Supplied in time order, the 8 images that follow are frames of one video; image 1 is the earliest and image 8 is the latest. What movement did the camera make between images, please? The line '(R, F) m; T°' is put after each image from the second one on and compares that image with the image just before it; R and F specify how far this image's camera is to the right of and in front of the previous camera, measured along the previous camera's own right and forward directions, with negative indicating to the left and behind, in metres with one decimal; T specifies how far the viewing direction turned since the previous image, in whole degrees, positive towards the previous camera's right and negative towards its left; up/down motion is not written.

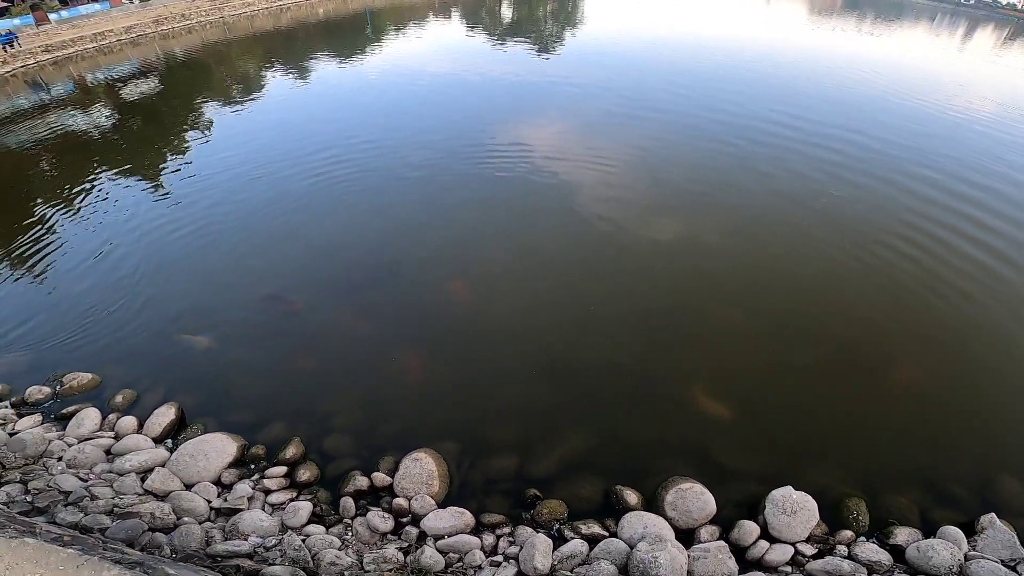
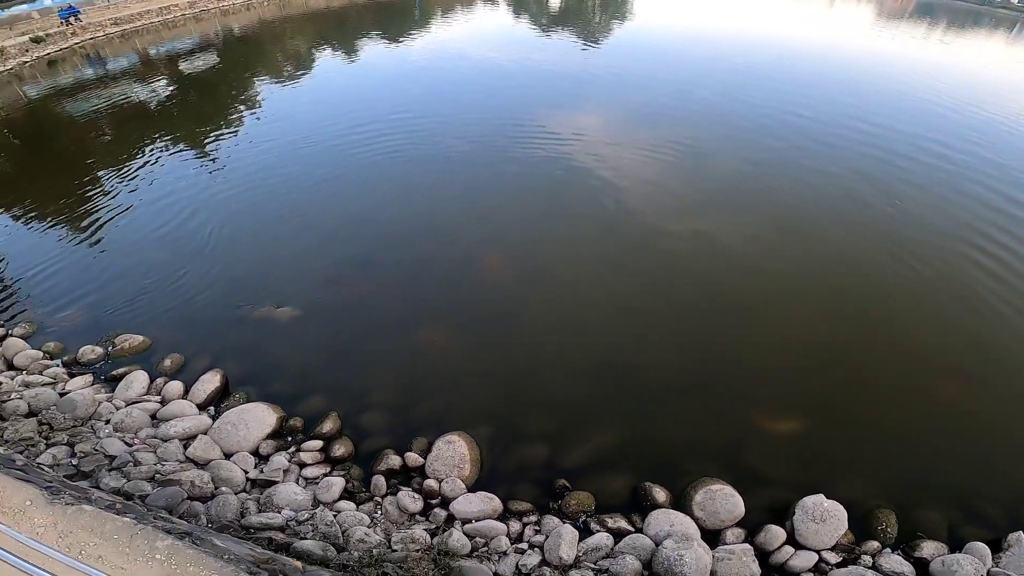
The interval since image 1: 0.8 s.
(-0.4, 0.0) m; -1°
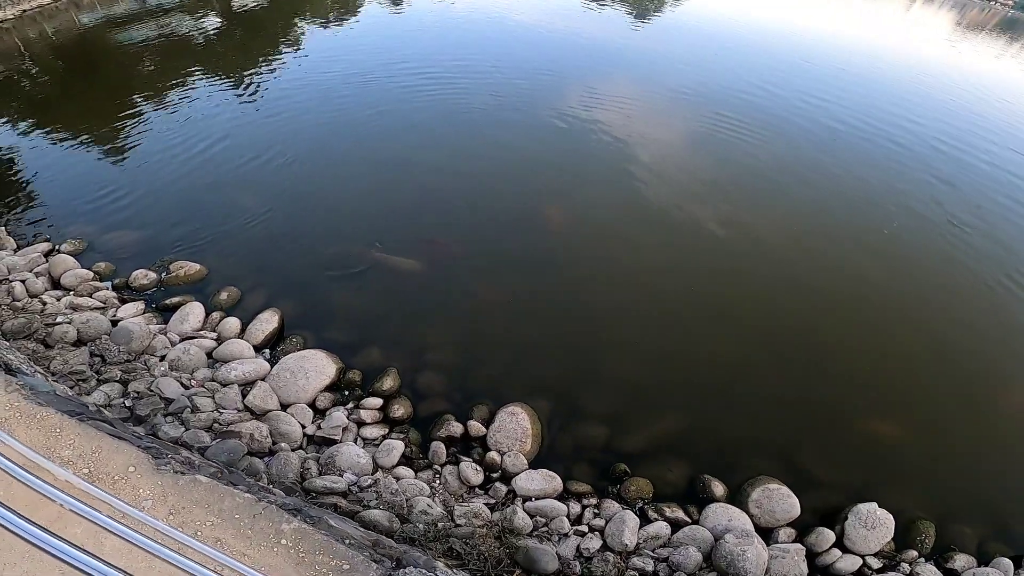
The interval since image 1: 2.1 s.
(-1.7, +0.5) m; +3°
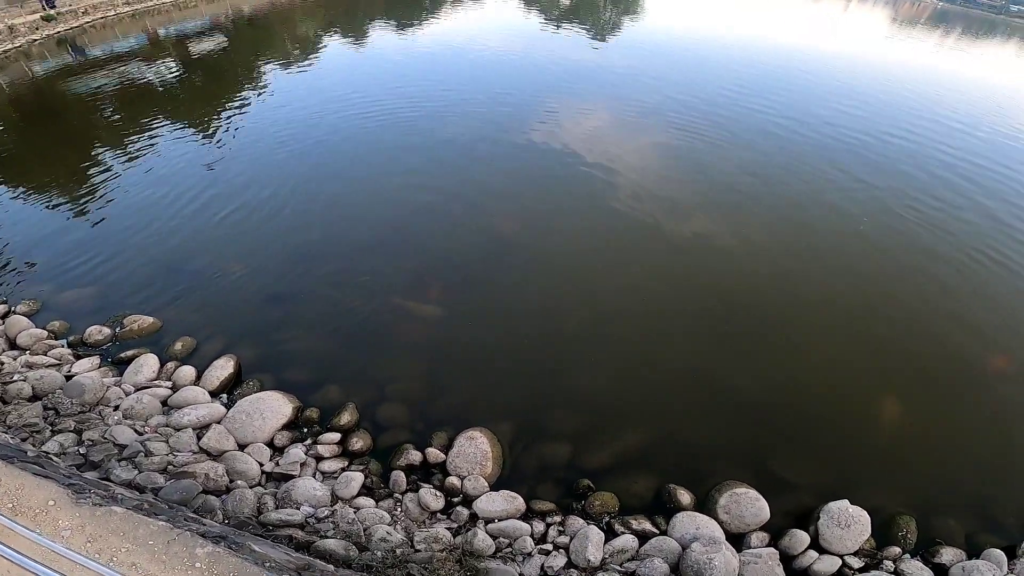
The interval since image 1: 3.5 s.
(+1.0, -0.2) m; -1°
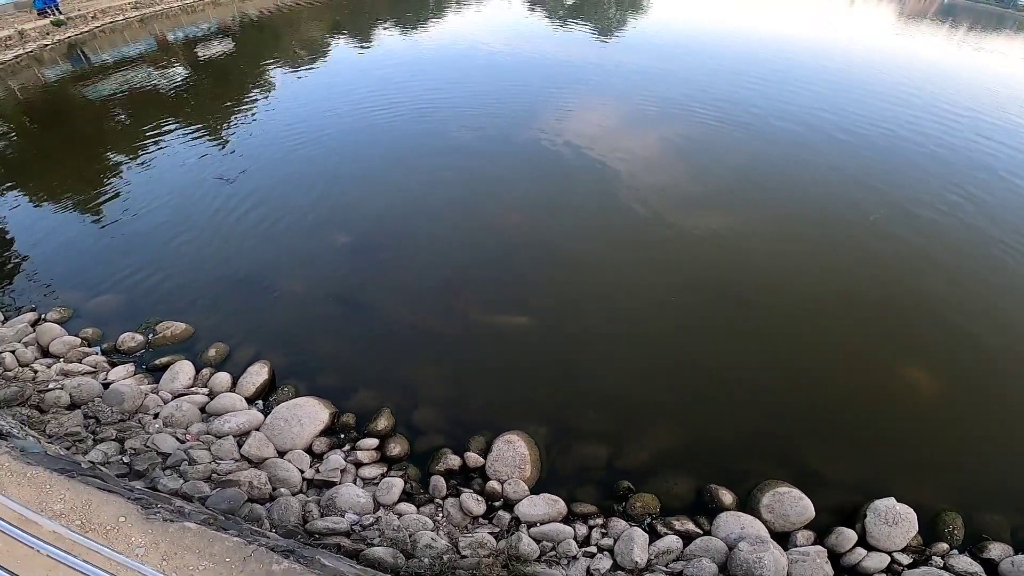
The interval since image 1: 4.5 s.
(-0.6, +0.1) m; 0°
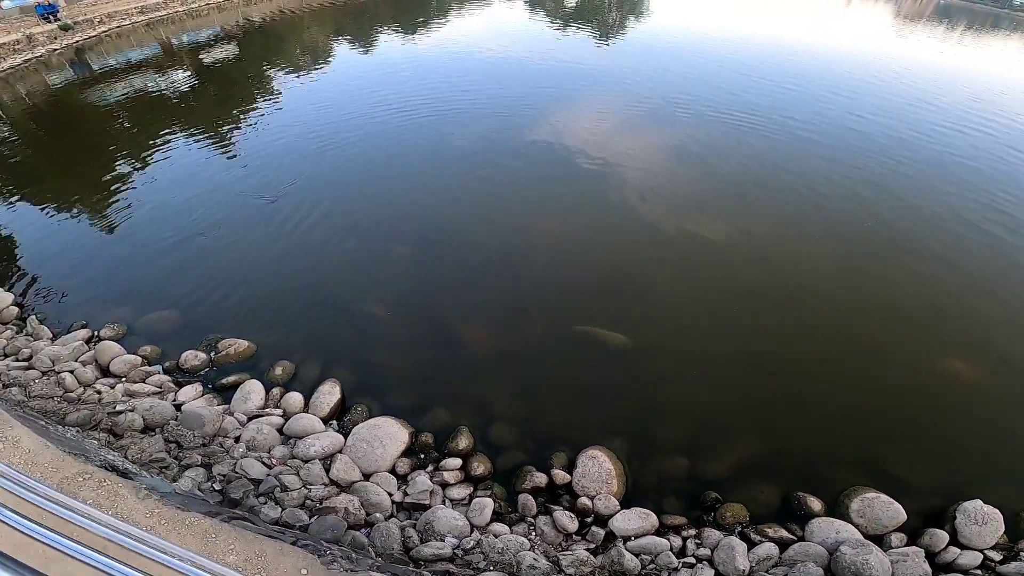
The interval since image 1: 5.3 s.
(-1.6, +0.2) m; +2°
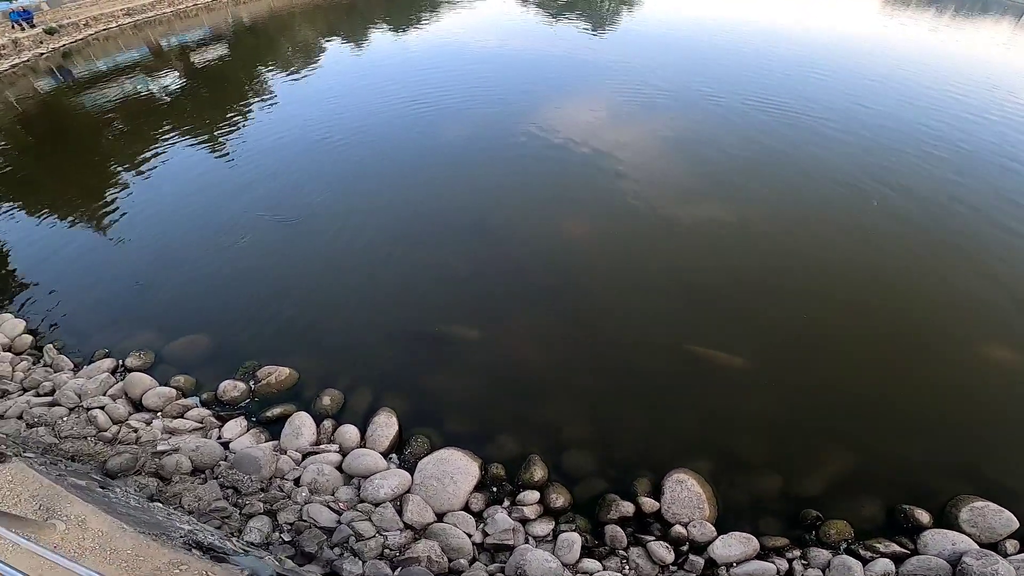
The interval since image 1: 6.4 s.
(-1.3, +0.7) m; +2°
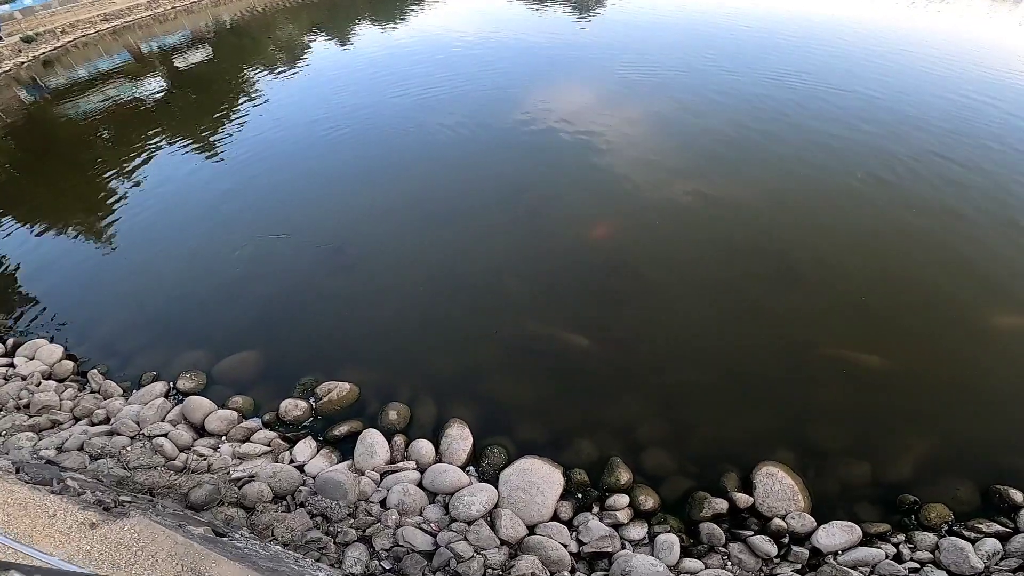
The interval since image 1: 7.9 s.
(-1.3, +0.4) m; +2°
